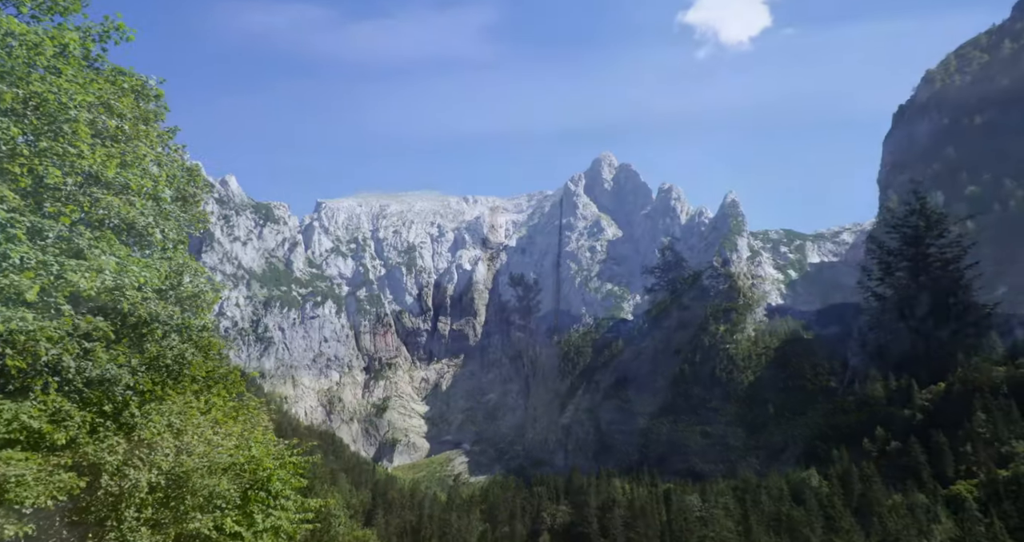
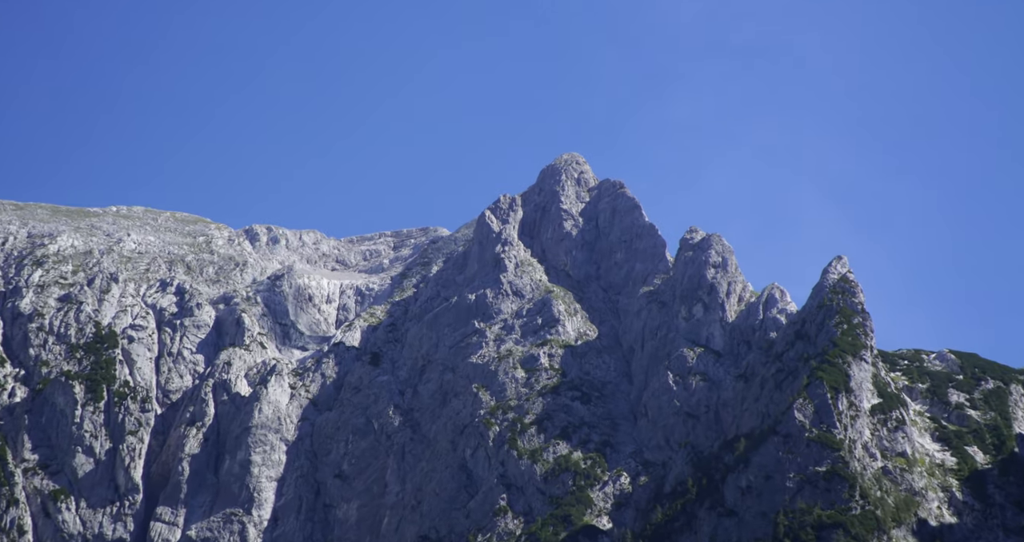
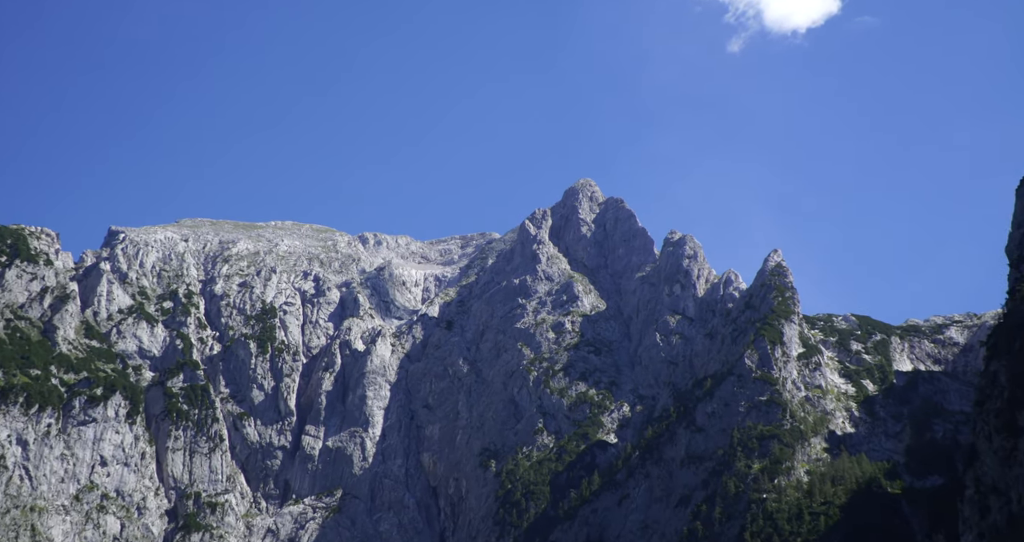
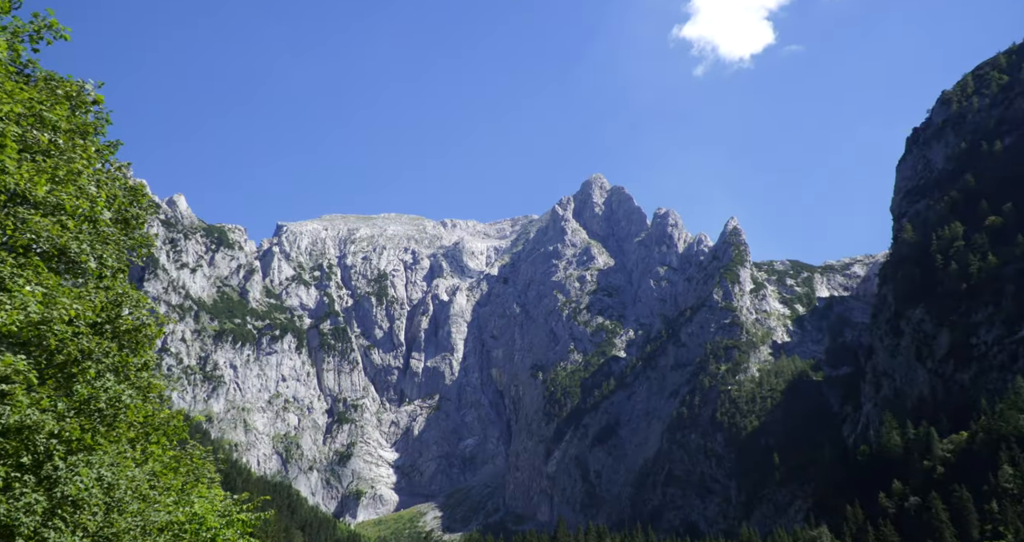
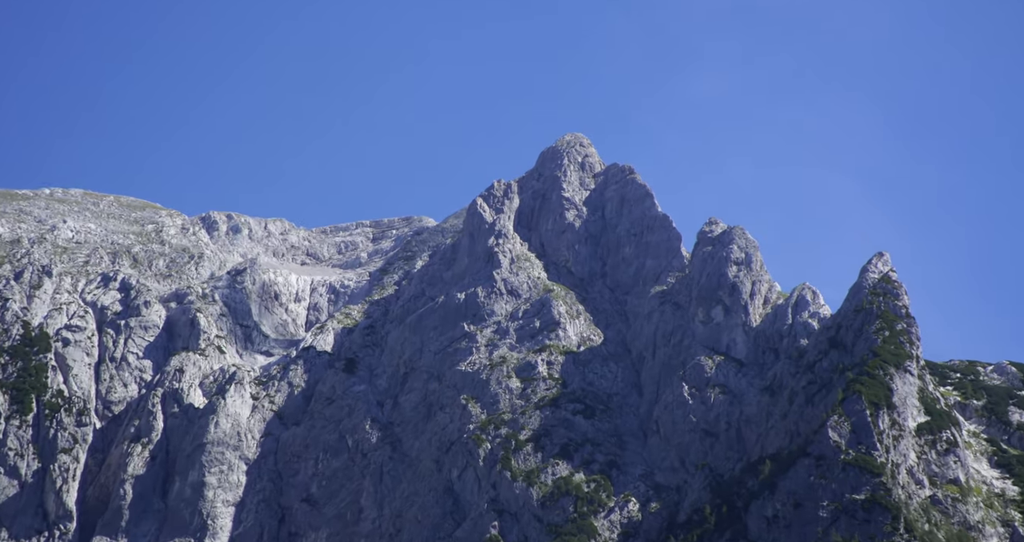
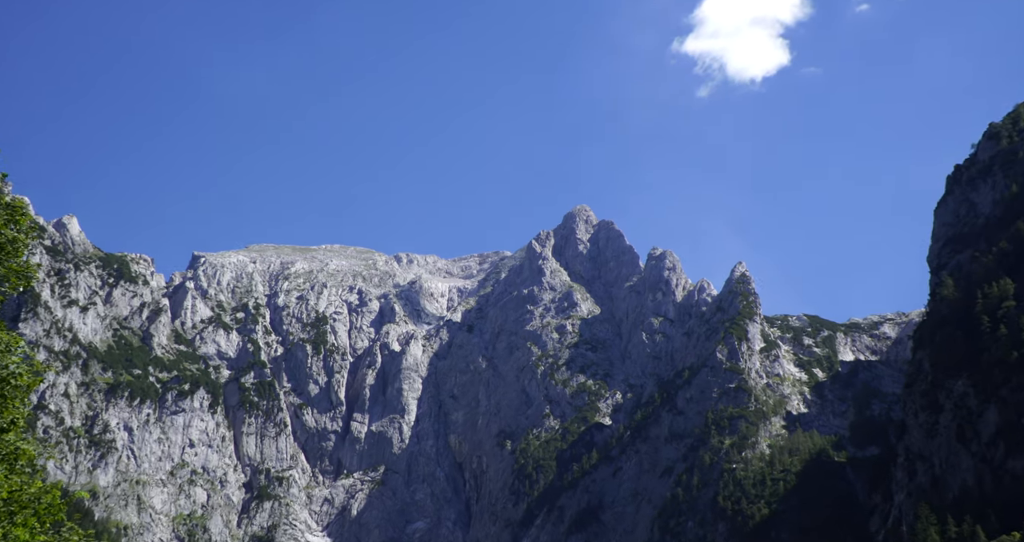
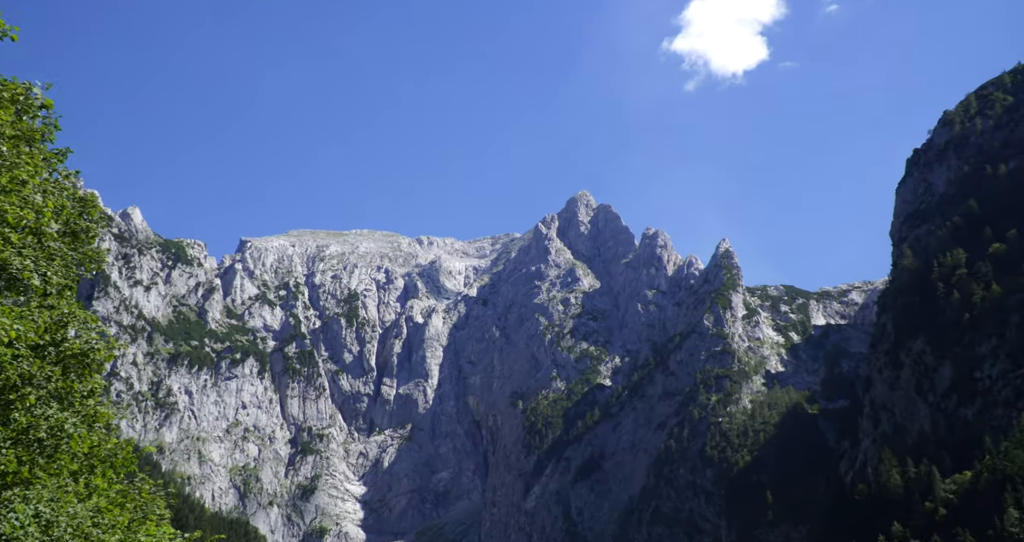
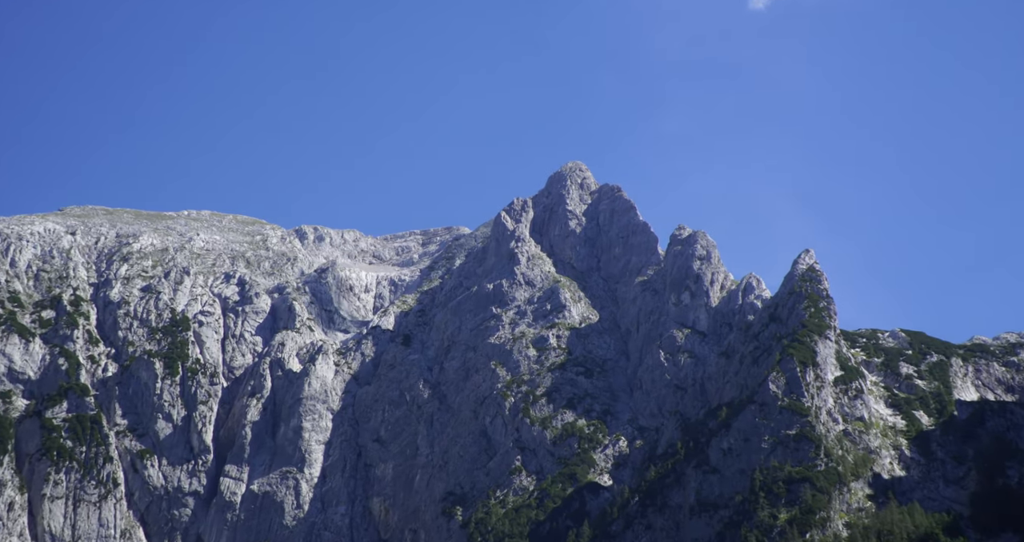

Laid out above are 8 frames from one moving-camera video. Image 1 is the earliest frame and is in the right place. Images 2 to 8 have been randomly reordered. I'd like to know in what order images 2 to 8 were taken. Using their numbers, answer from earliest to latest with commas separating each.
4, 7, 6, 3, 8, 2, 5
